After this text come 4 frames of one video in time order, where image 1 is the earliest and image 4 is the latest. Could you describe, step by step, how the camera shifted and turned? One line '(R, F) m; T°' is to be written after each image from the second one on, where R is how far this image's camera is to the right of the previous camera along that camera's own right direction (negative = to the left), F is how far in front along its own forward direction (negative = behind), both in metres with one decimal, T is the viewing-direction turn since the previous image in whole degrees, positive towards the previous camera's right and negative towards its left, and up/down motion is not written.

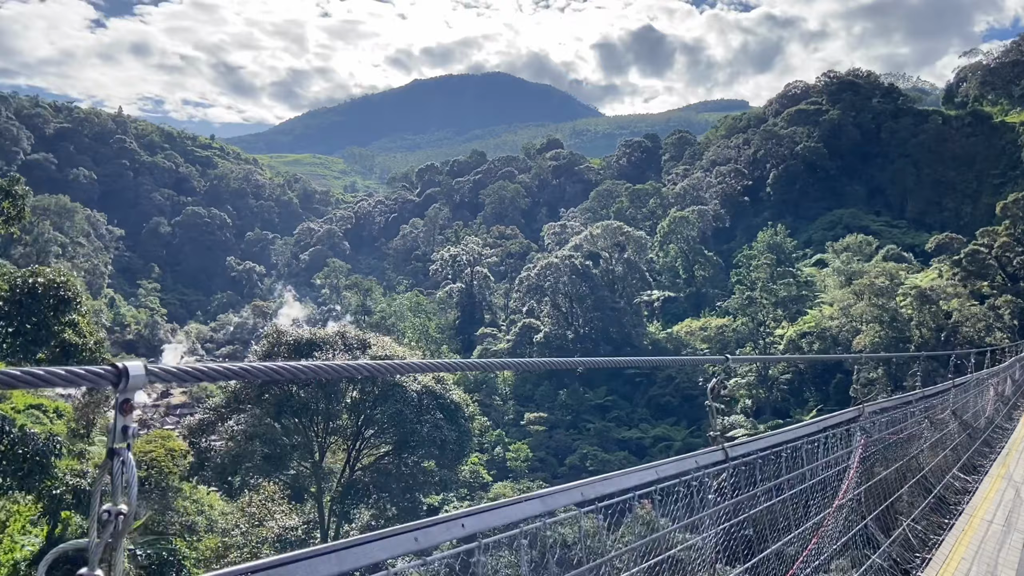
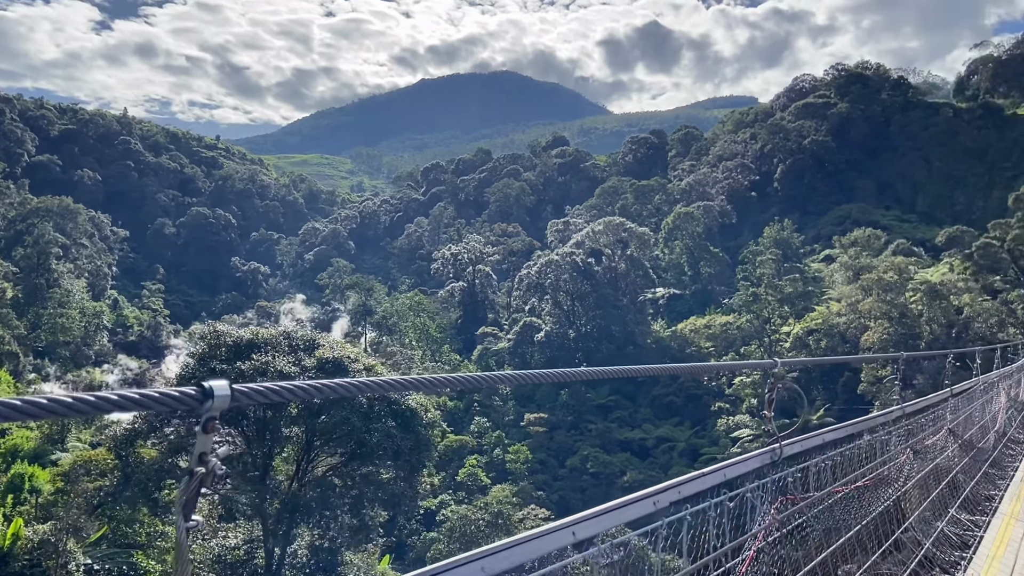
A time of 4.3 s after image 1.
(+0.6, +0.8) m; -1°
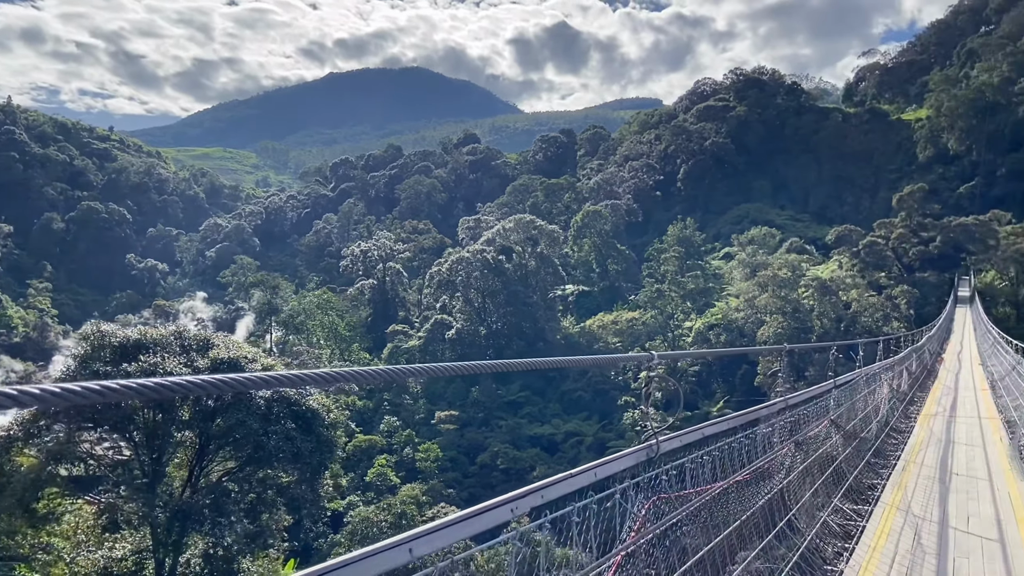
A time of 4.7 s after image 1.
(+0.1, +0.1) m; +6°
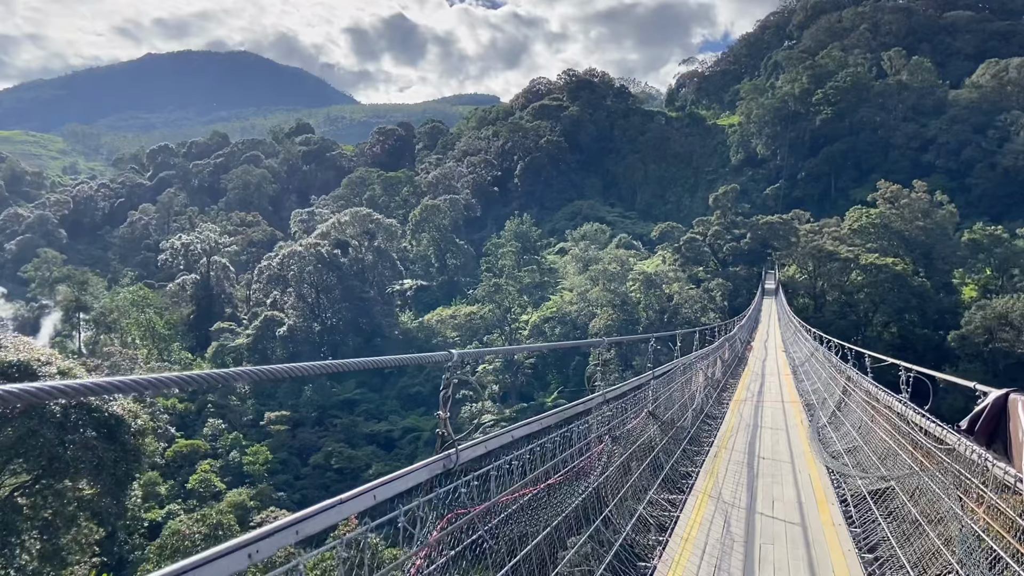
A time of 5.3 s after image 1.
(+0.1, +0.2) m; +11°
